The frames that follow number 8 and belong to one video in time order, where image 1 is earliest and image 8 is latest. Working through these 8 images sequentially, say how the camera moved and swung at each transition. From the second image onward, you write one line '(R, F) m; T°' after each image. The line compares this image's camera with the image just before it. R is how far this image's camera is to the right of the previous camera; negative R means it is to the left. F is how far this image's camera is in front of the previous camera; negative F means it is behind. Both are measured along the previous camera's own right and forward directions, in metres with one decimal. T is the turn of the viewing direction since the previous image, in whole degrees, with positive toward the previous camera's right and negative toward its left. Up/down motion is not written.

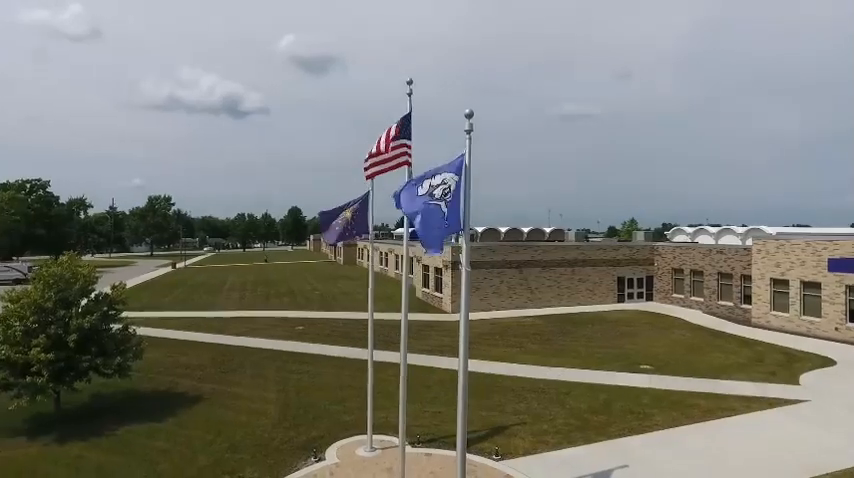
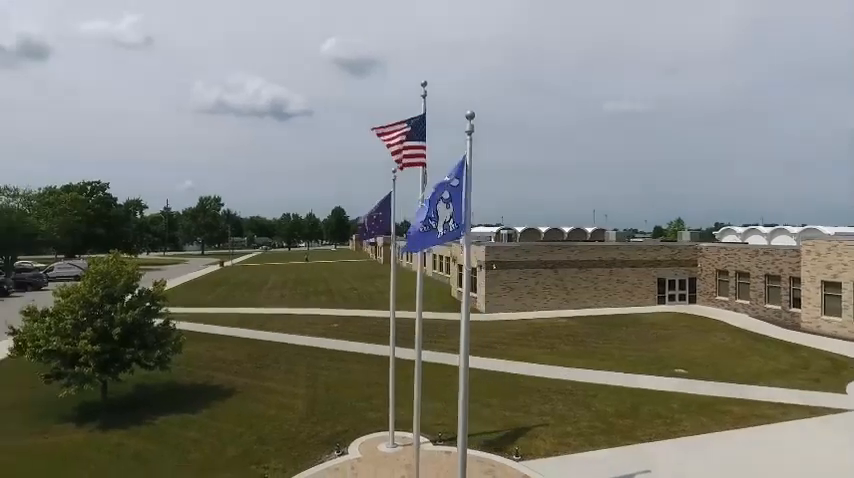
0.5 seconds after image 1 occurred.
(+0.6, -0.1) m; -5°
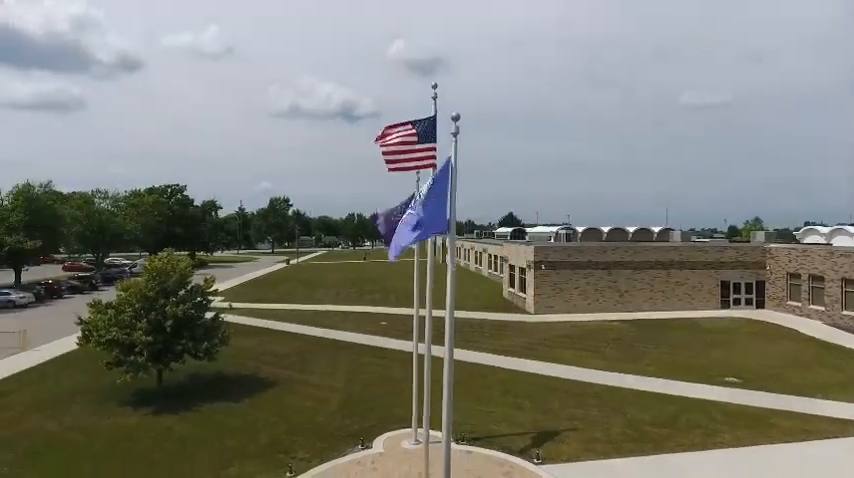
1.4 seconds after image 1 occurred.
(+1.1, -0.1) m; -7°
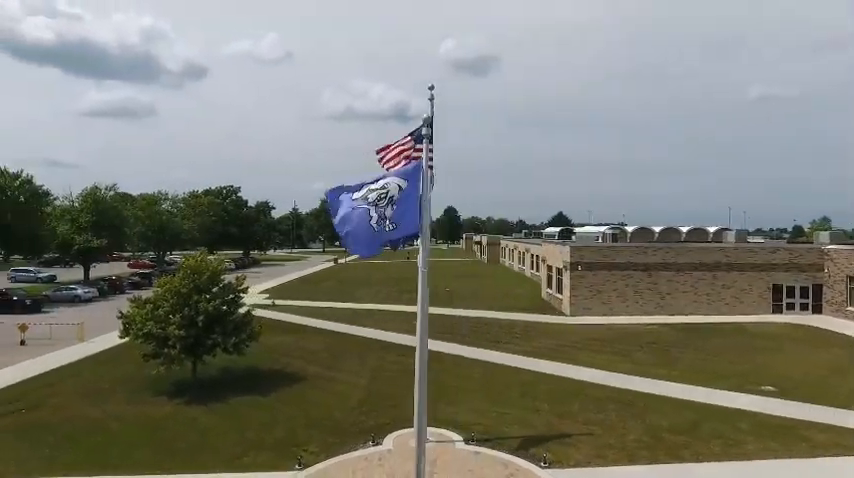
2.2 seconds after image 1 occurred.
(+1.1, 0.0) m; -6°
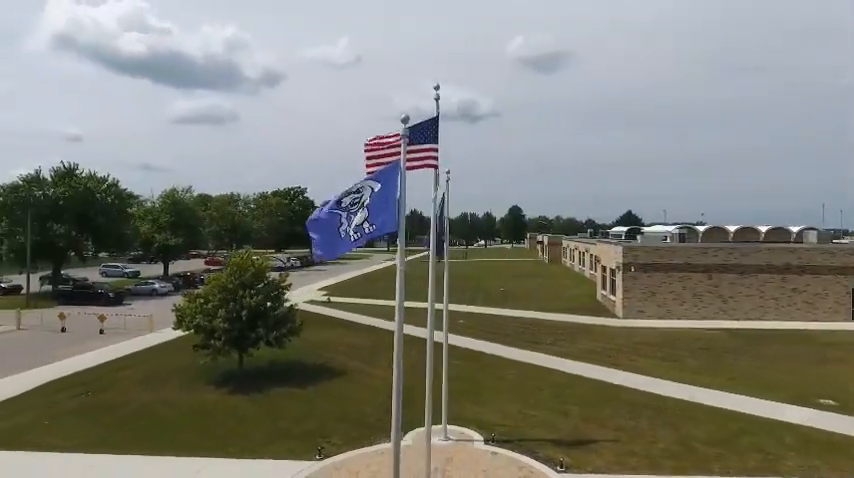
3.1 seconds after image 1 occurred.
(+1.2, 0.0) m; -7°
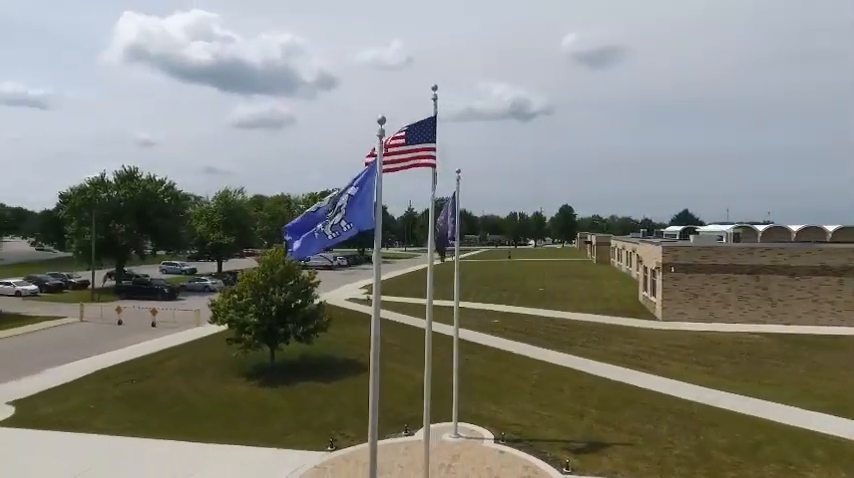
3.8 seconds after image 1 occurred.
(+1.1, -0.1) m; -6°
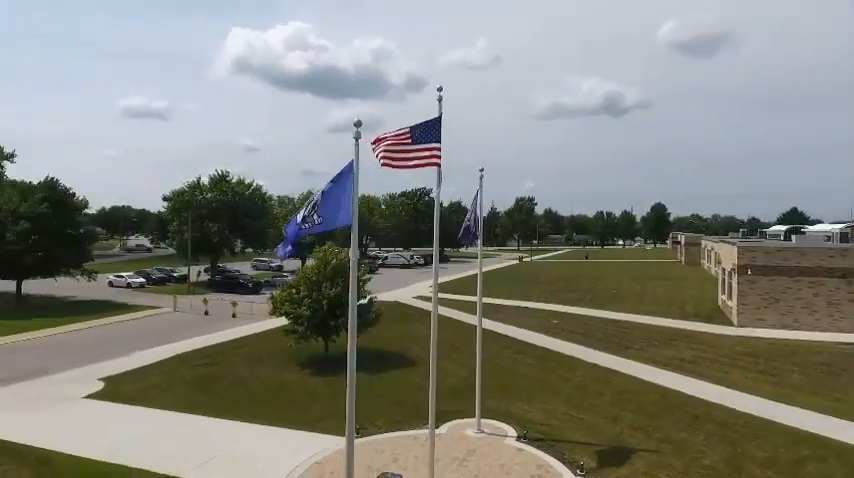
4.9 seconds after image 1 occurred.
(+1.7, -0.2) m; -10°
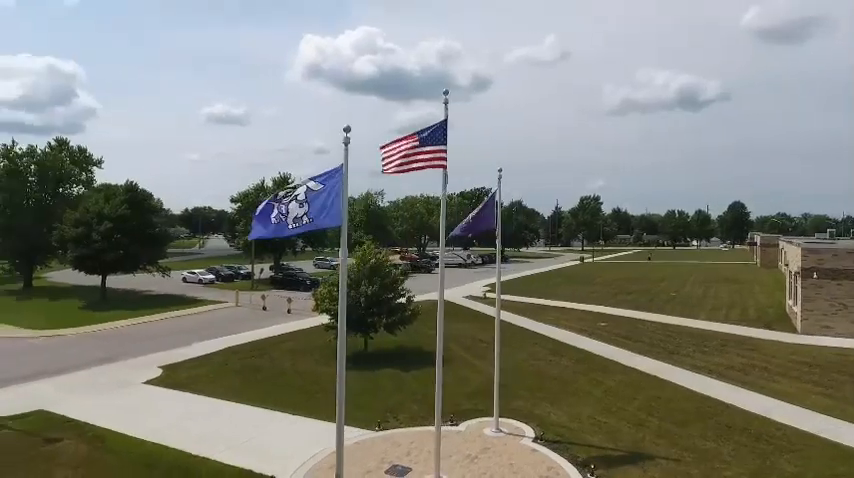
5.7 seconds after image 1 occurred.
(+1.3, -0.2) m; -7°
